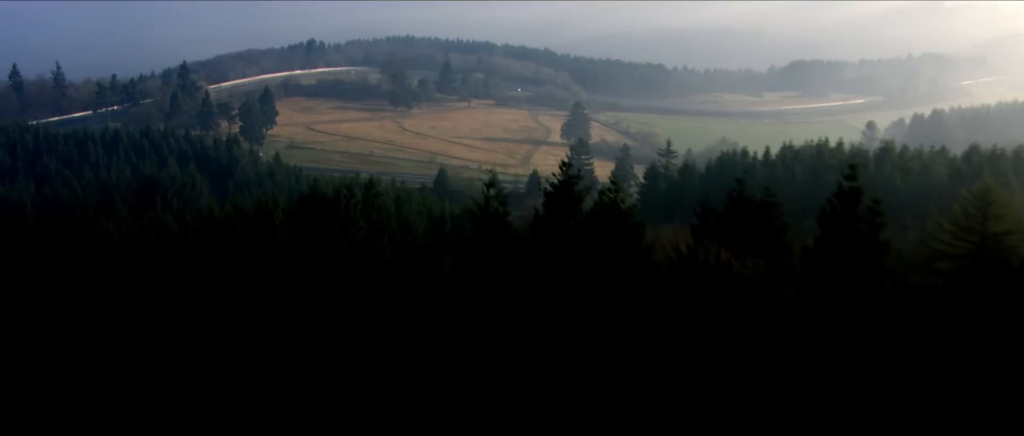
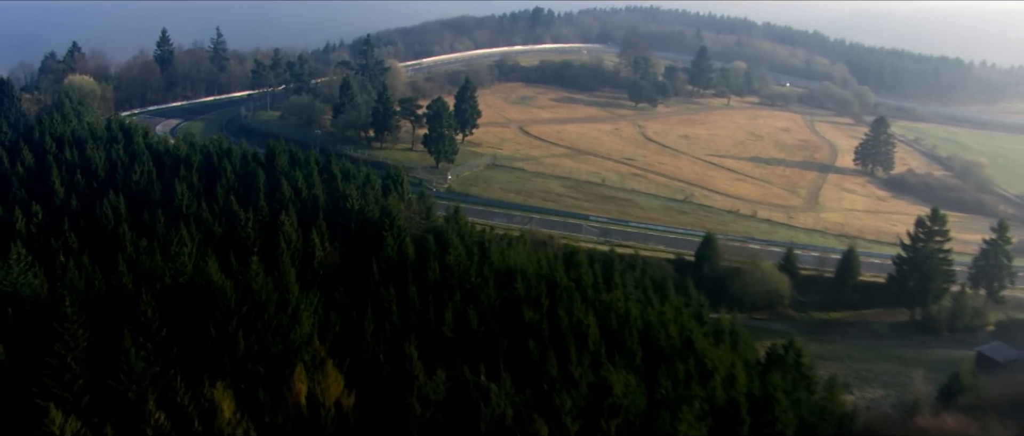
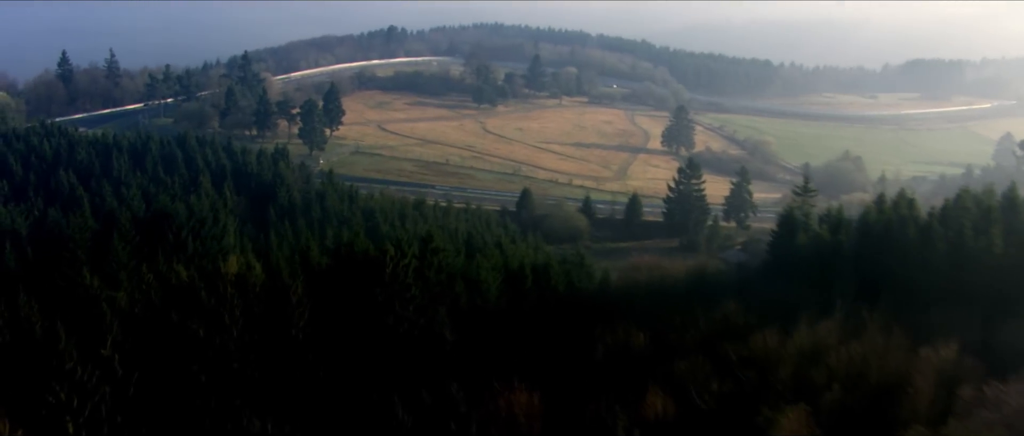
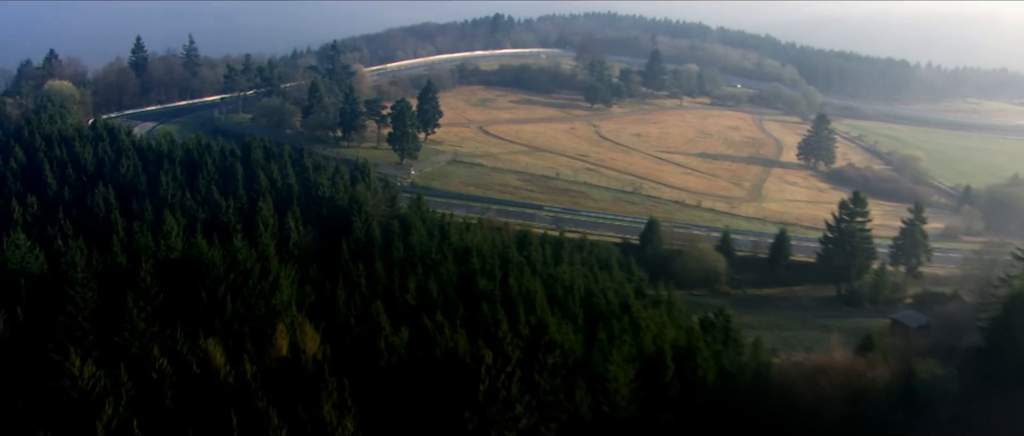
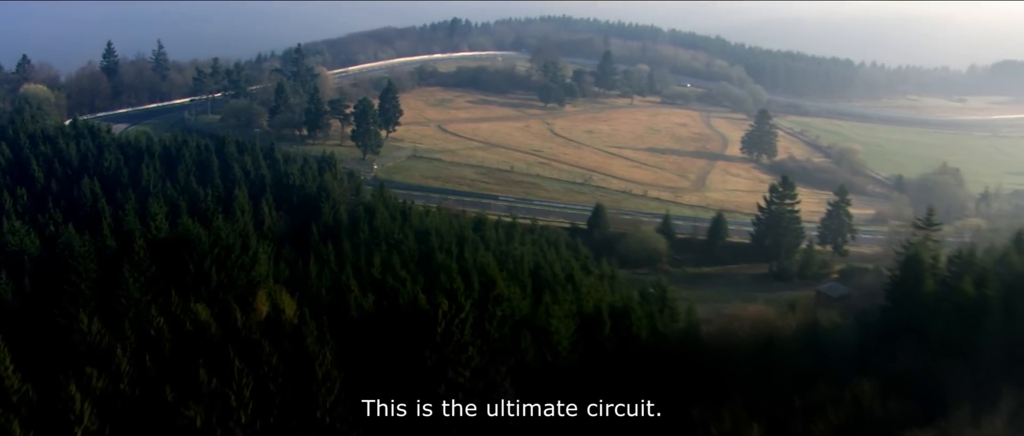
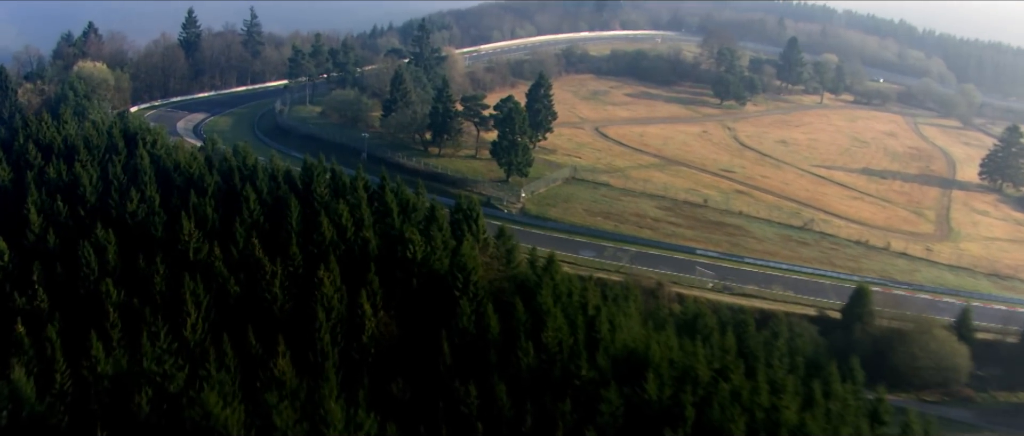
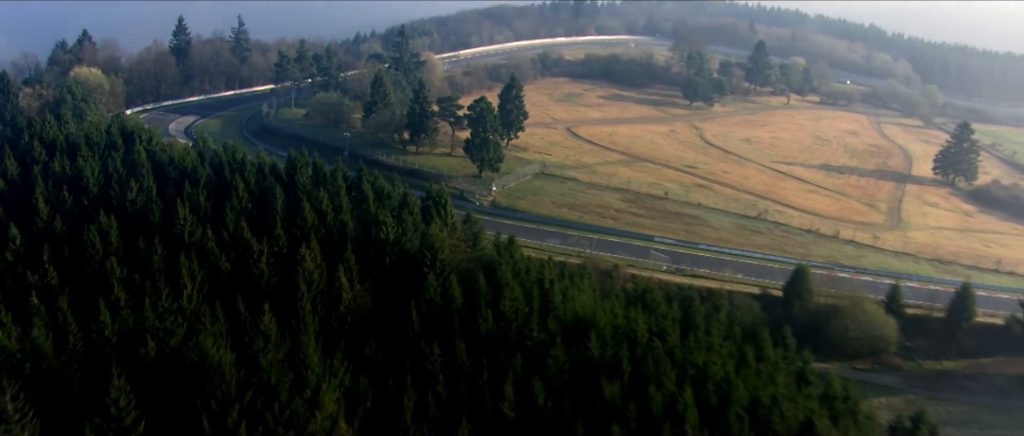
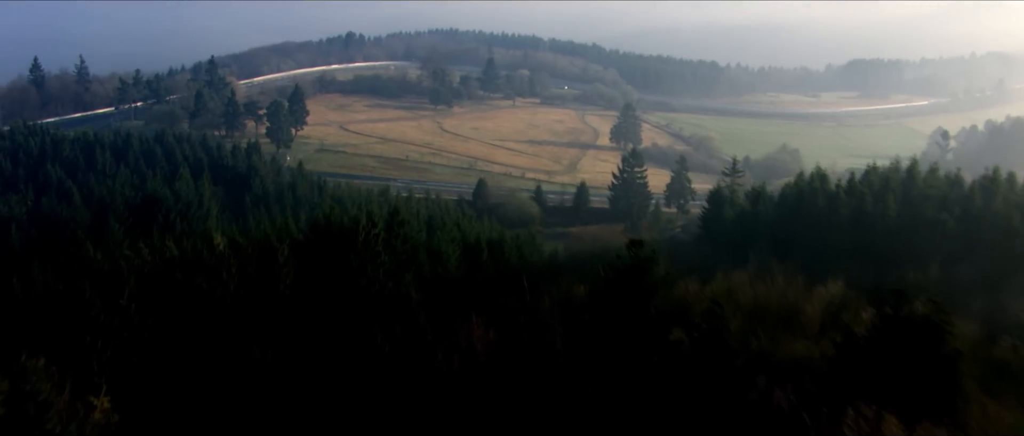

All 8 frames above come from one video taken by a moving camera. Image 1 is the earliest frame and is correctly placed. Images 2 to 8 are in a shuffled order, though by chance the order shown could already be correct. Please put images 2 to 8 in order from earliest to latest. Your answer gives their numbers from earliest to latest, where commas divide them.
8, 3, 5, 4, 2, 7, 6
